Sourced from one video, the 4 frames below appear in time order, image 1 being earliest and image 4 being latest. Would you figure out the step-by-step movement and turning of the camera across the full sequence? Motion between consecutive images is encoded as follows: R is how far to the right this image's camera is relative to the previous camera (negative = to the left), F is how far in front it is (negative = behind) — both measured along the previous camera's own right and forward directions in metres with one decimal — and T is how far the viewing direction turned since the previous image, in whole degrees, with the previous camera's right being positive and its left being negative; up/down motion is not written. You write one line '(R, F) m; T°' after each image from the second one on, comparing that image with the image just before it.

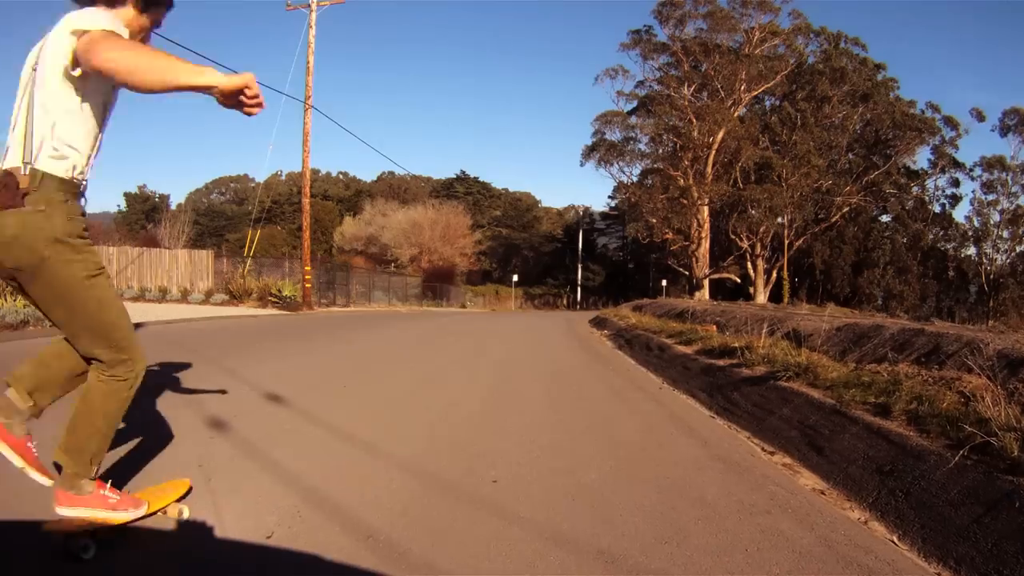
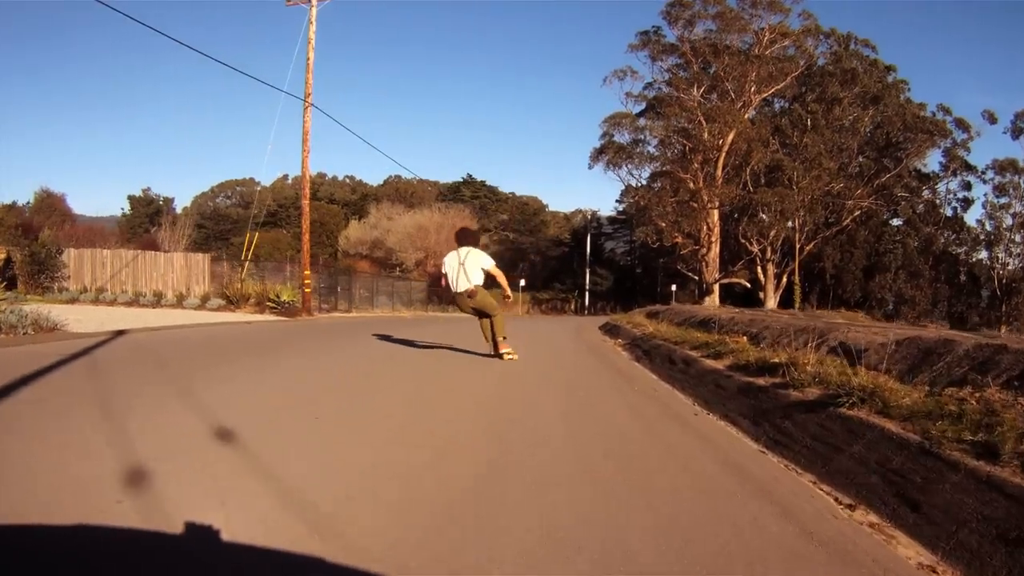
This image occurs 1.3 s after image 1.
(0.0, +0.5) m; 0°
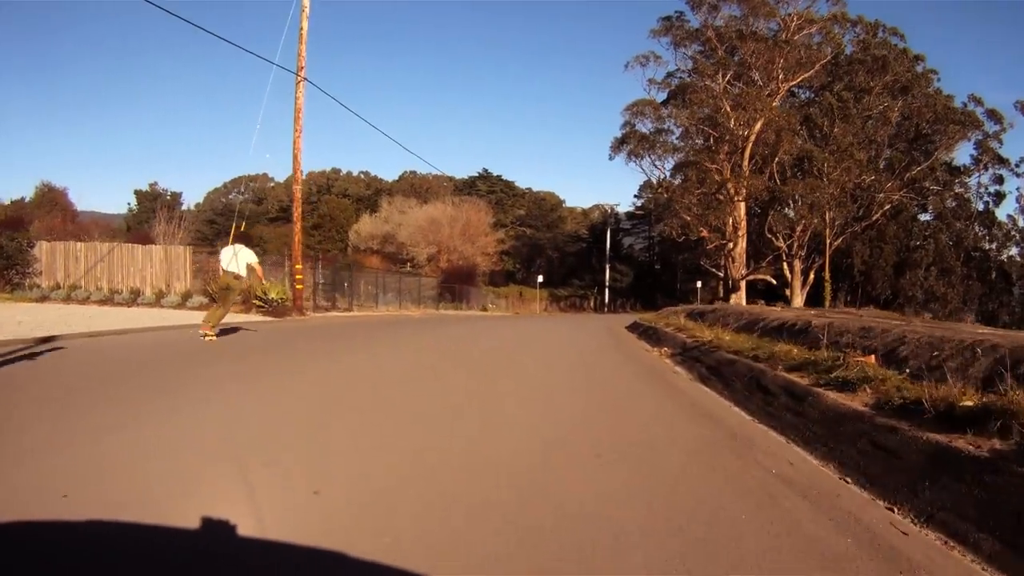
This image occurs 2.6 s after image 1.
(0.0, +1.3) m; -1°
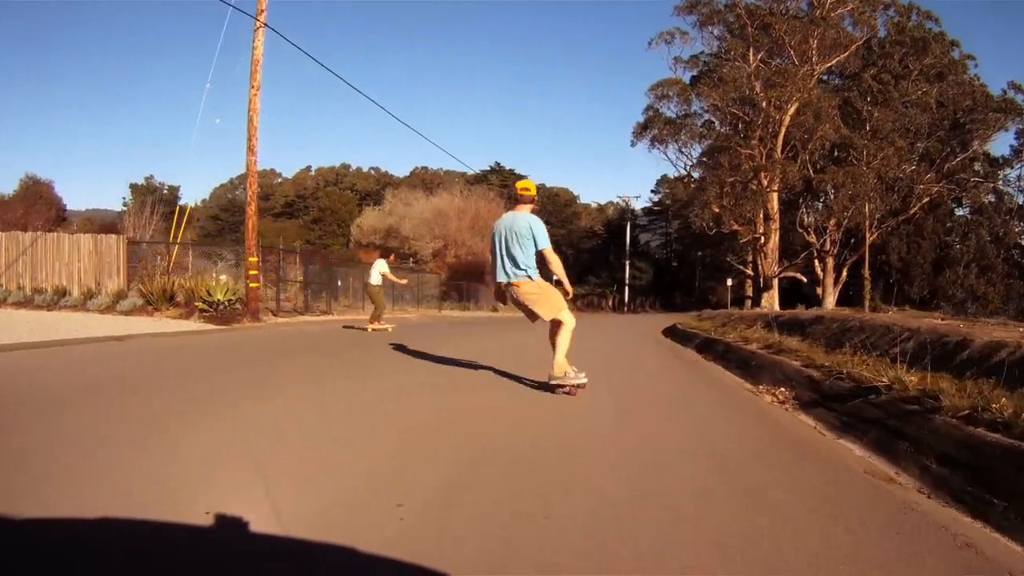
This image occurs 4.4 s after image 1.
(0.0, +2.1) m; -1°
